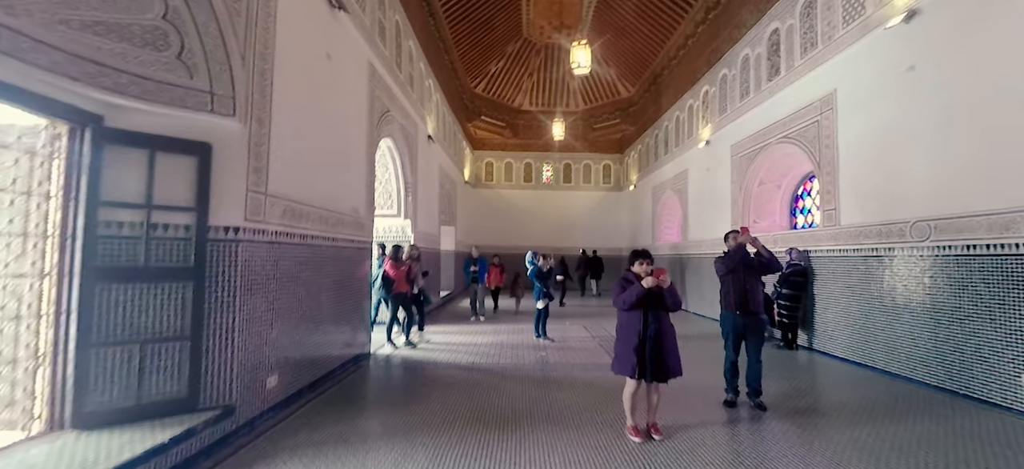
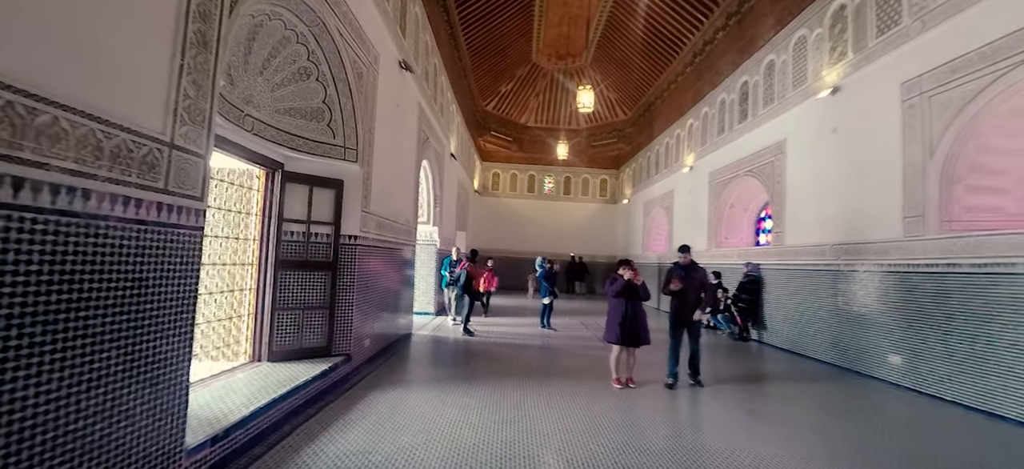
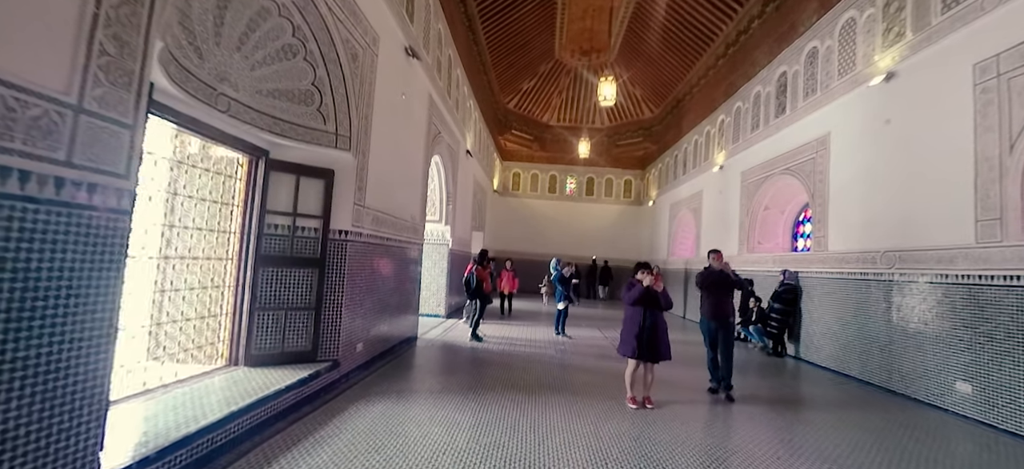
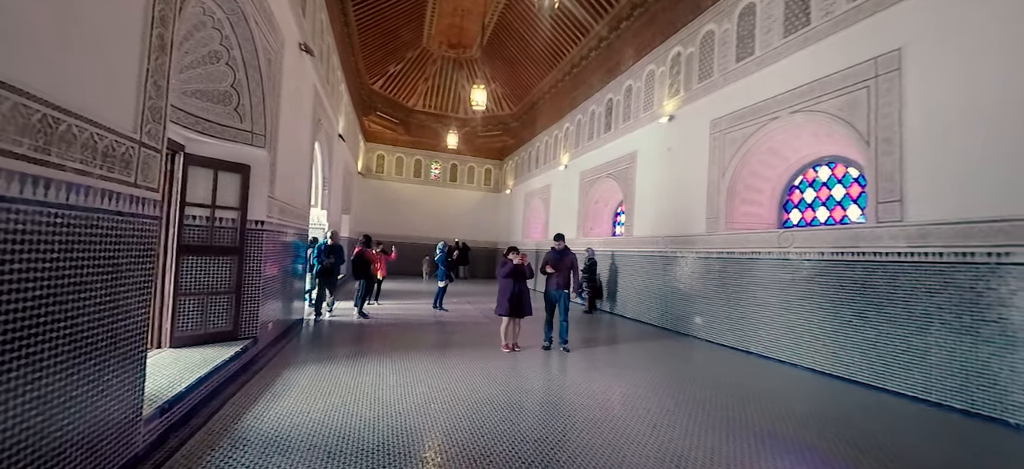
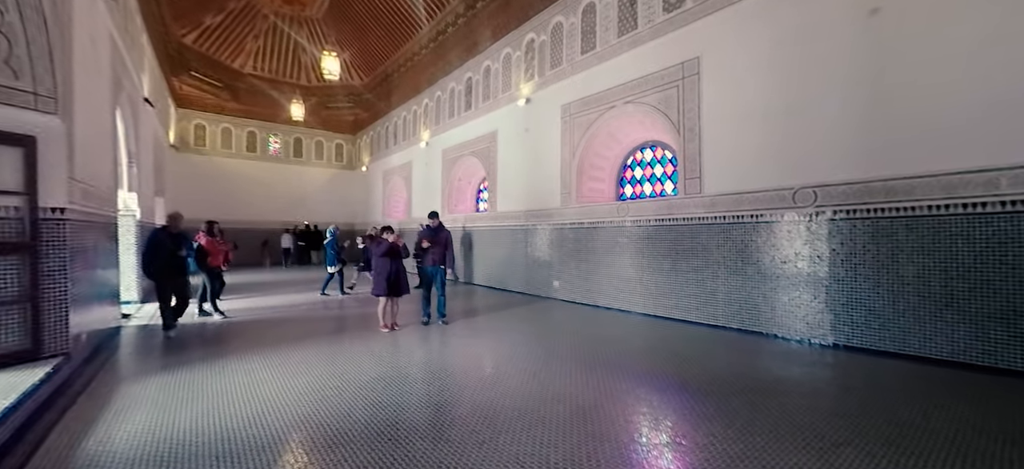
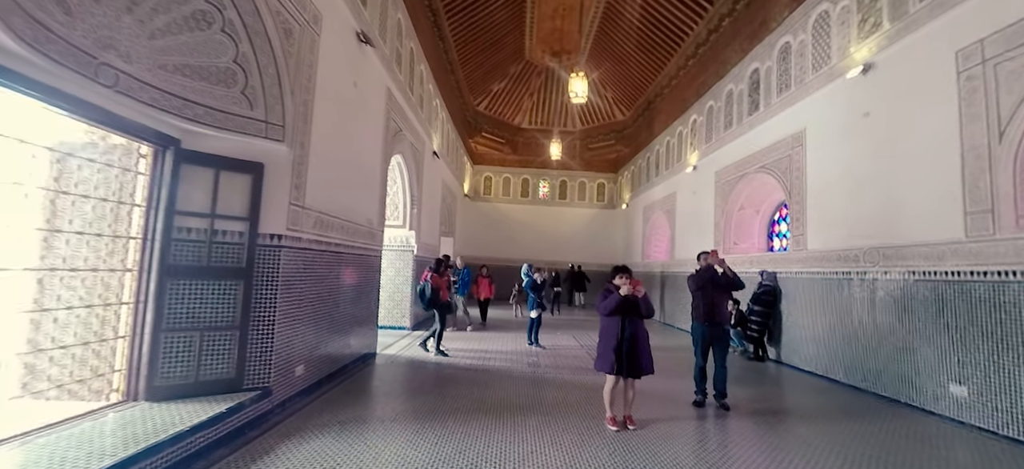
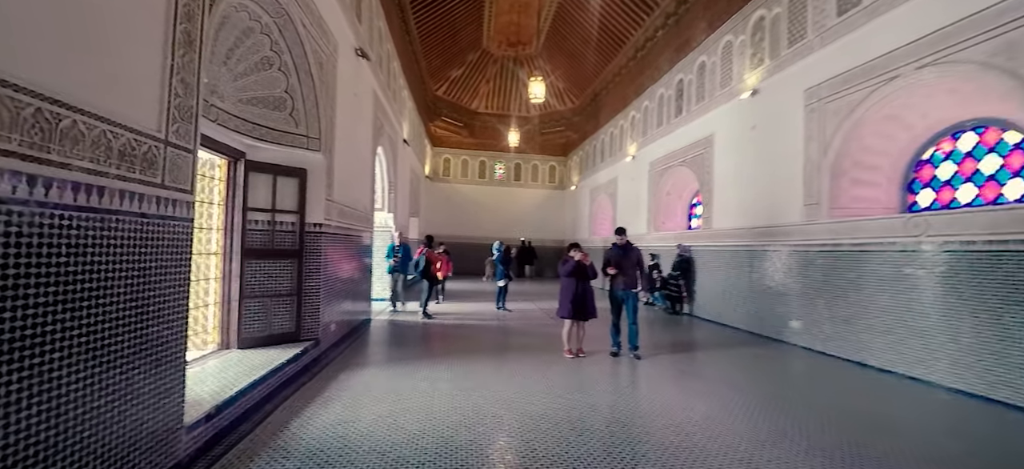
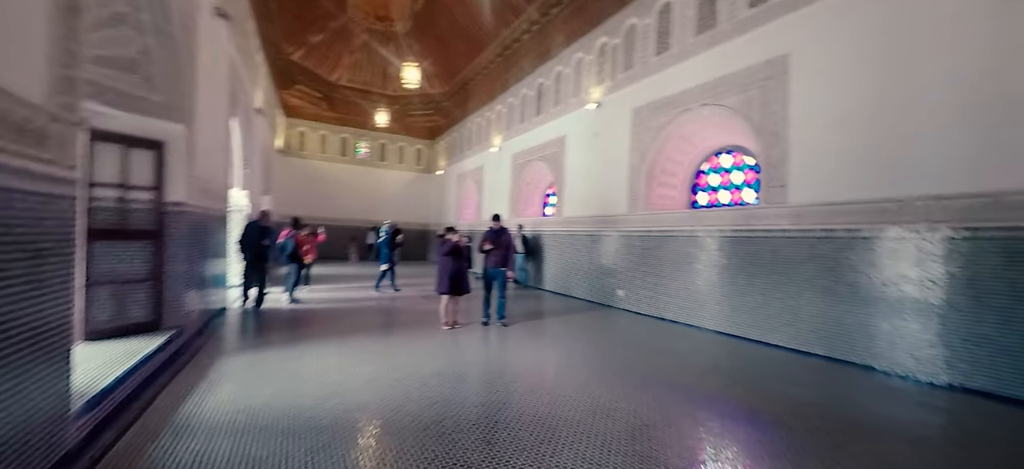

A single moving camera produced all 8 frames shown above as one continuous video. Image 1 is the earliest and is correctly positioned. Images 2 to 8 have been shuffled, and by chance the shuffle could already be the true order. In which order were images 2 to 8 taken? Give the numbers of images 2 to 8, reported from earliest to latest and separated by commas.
6, 3, 2, 7, 4, 8, 5
